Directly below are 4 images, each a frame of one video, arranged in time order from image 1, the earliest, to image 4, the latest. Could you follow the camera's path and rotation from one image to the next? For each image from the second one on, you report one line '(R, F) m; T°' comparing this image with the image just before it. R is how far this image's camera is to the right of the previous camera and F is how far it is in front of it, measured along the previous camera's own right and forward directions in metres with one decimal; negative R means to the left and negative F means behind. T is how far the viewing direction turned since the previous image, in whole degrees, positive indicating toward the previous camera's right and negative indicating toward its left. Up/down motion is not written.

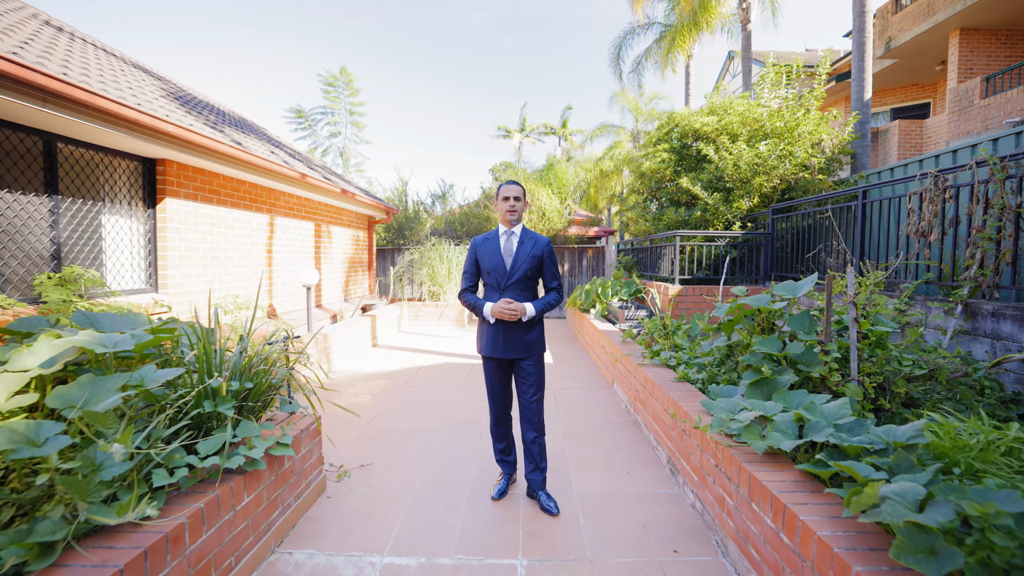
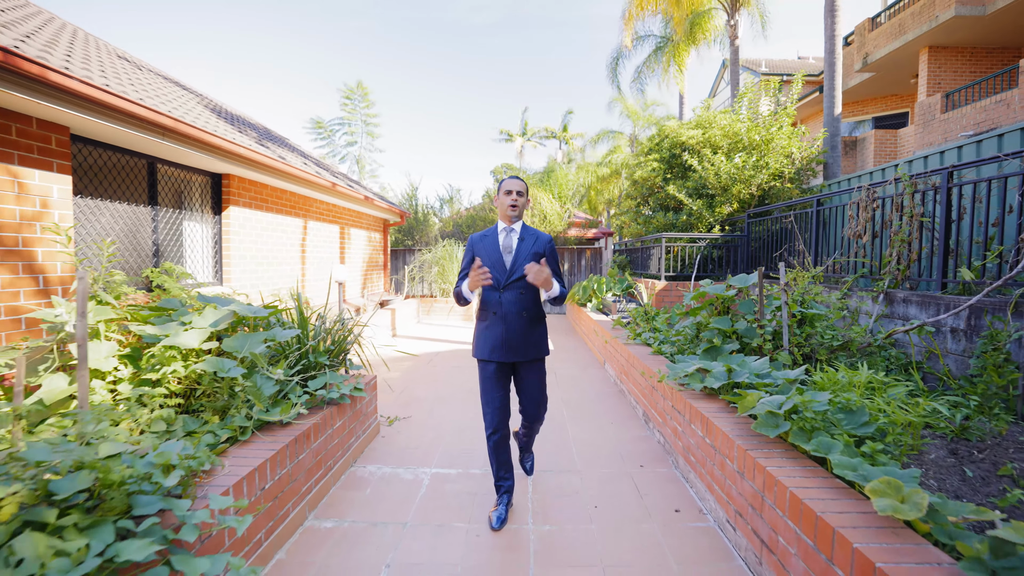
(-0.1, -0.8) m; 0°
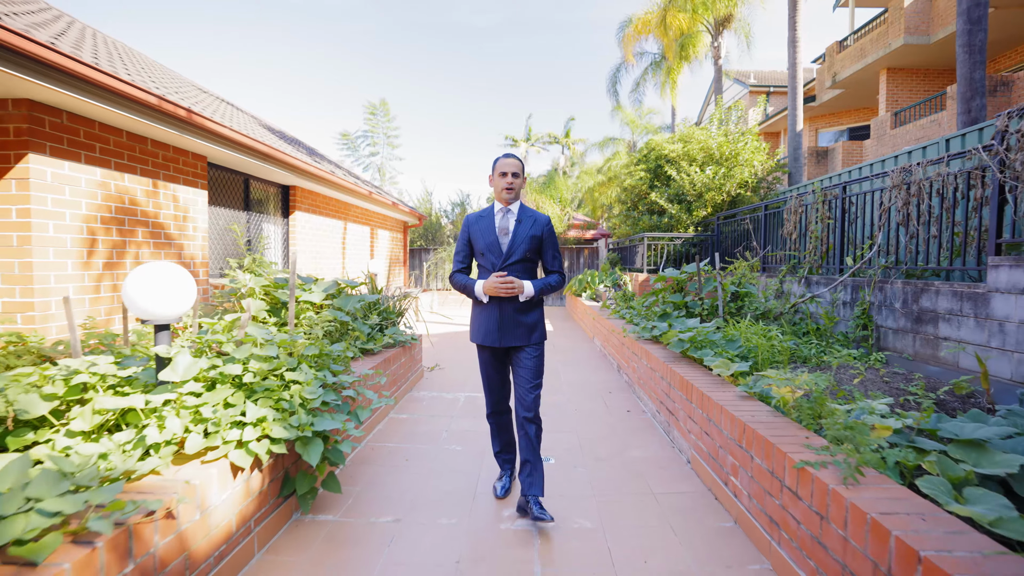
(0.0, -1.2) m; 0°
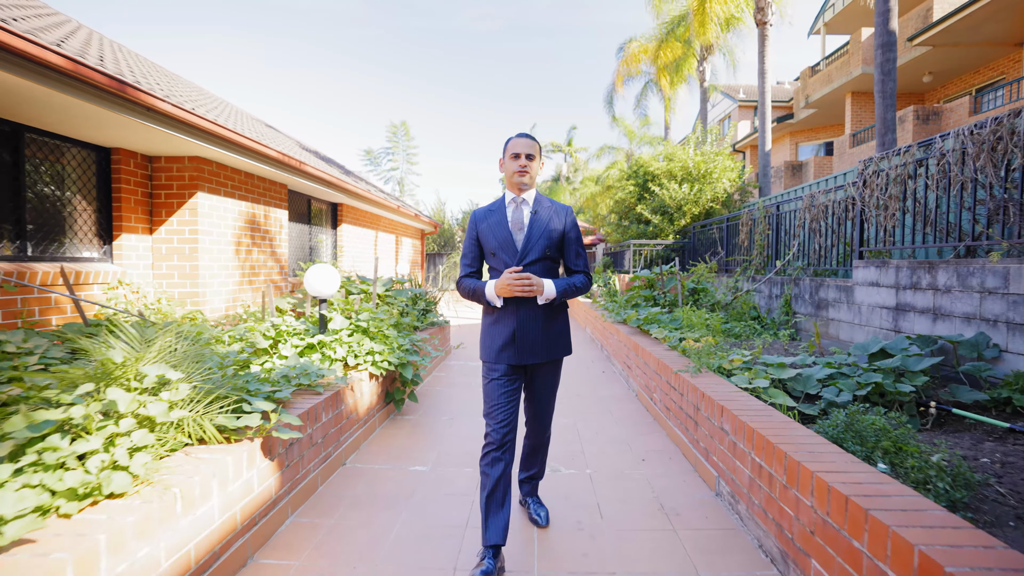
(0.0, -1.4) m; -1°
